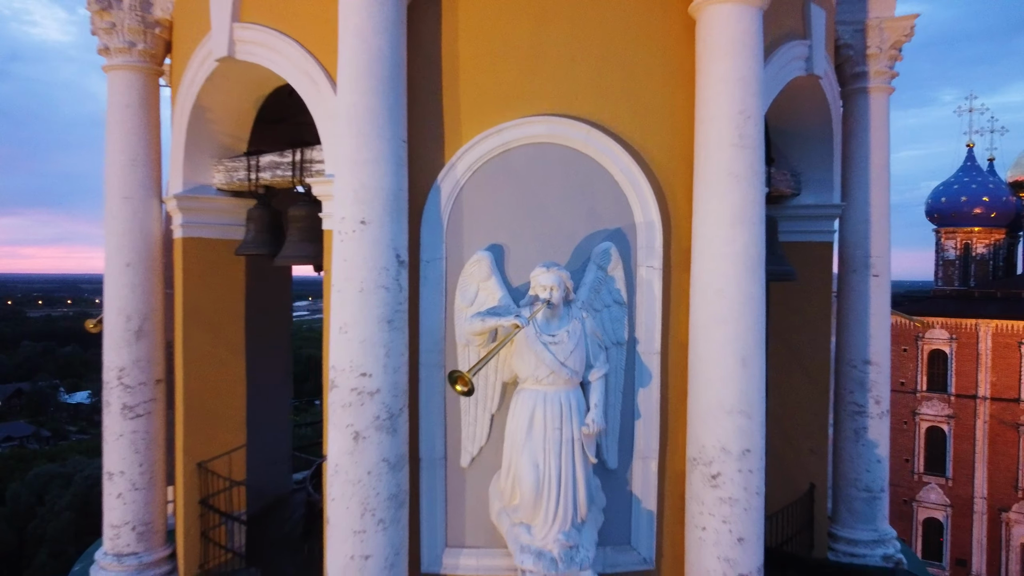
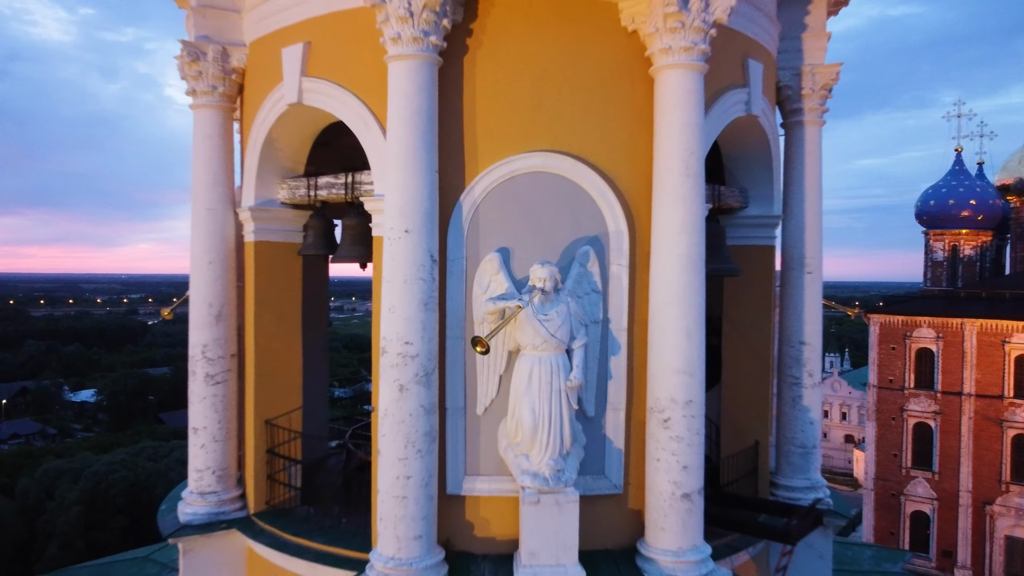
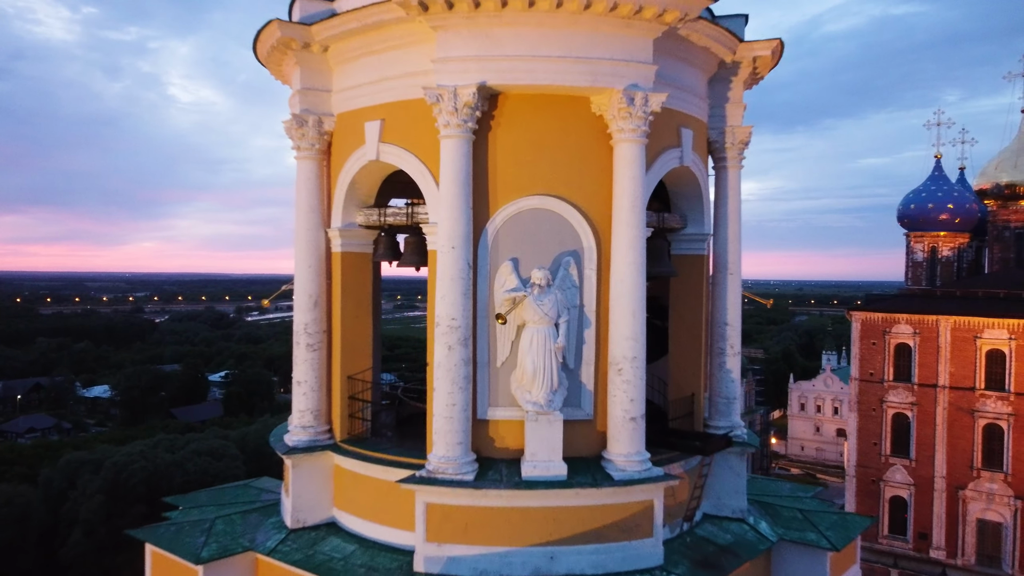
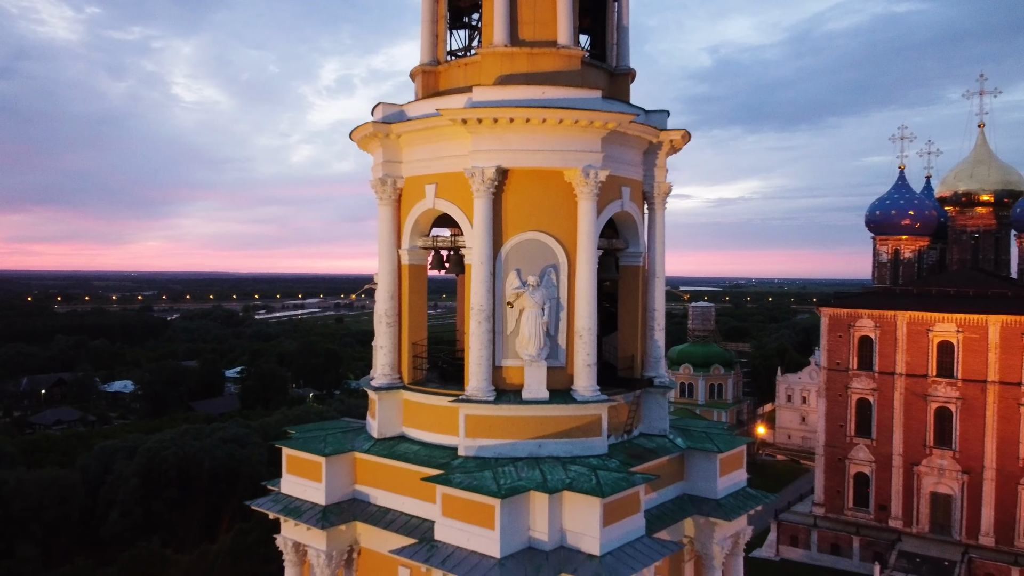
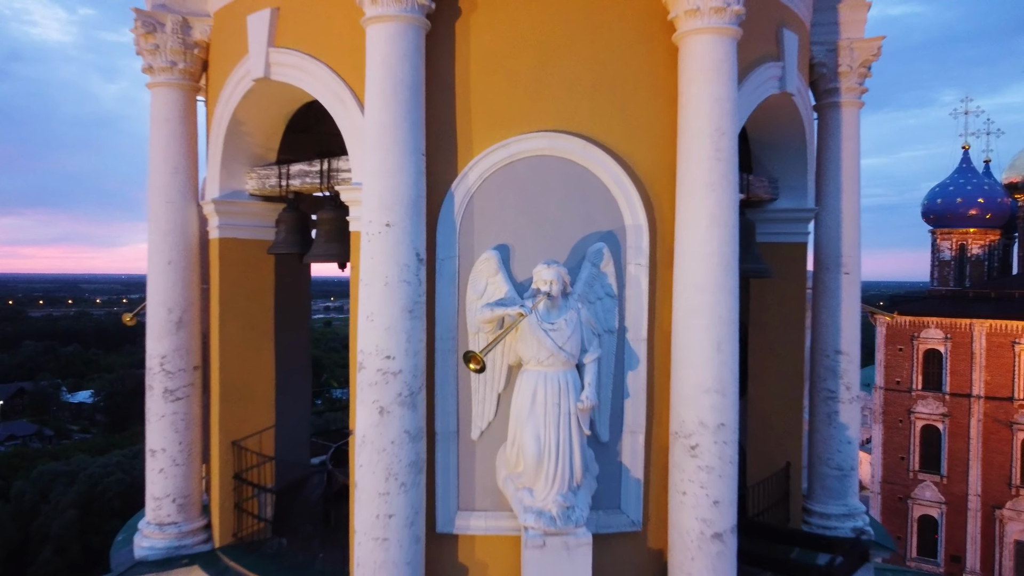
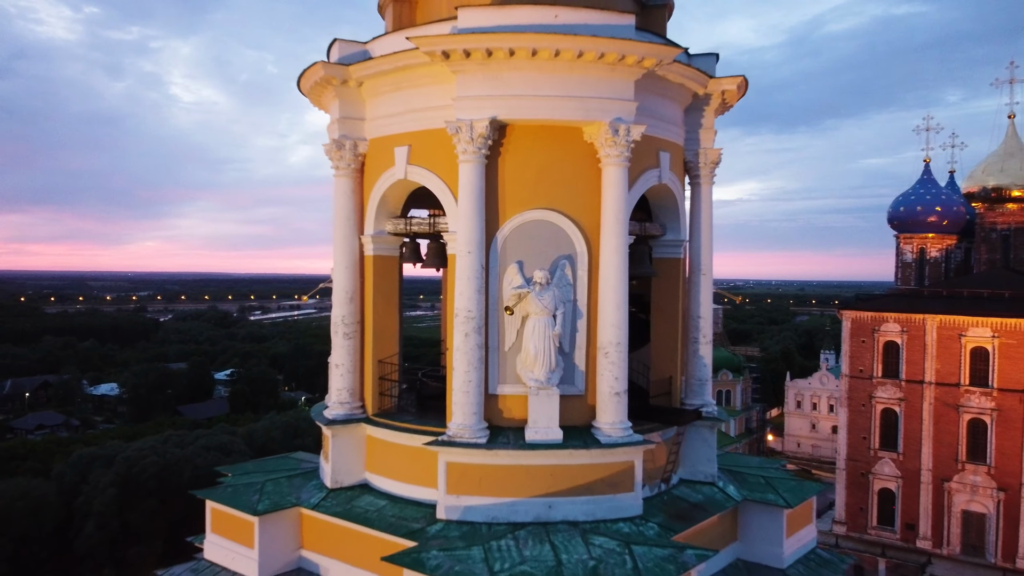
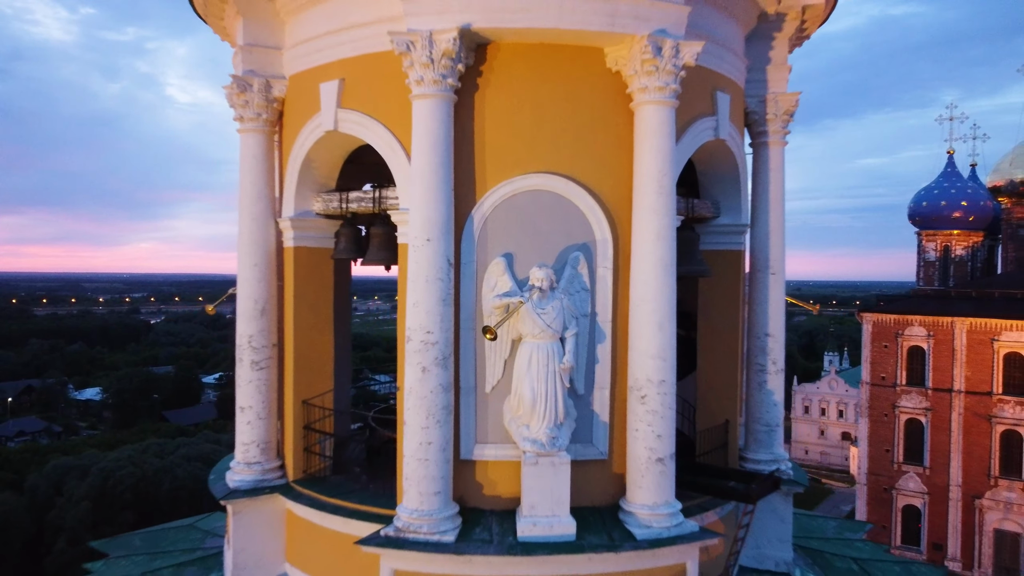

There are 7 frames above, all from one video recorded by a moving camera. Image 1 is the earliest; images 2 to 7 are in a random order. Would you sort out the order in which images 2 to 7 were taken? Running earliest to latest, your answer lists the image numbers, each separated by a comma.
5, 2, 7, 3, 6, 4
